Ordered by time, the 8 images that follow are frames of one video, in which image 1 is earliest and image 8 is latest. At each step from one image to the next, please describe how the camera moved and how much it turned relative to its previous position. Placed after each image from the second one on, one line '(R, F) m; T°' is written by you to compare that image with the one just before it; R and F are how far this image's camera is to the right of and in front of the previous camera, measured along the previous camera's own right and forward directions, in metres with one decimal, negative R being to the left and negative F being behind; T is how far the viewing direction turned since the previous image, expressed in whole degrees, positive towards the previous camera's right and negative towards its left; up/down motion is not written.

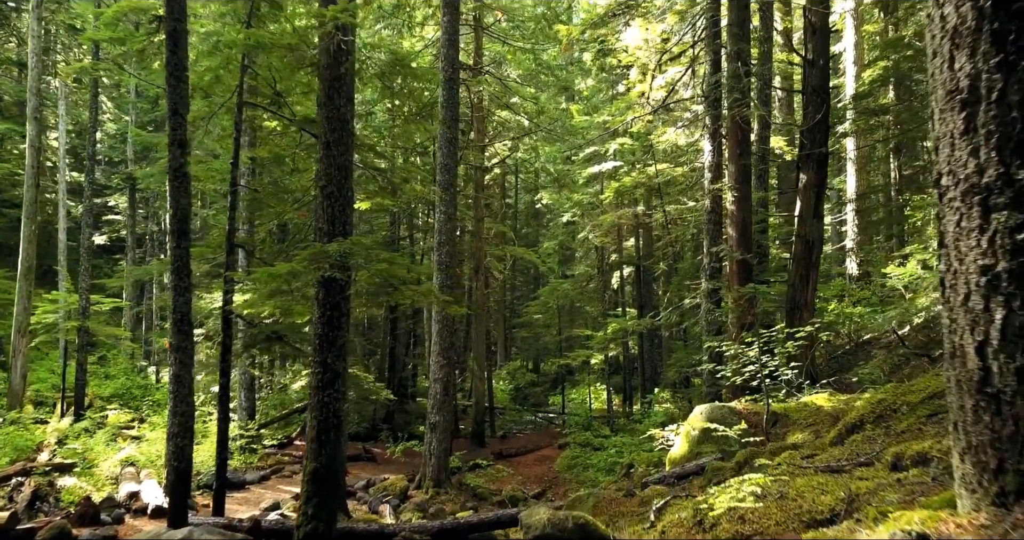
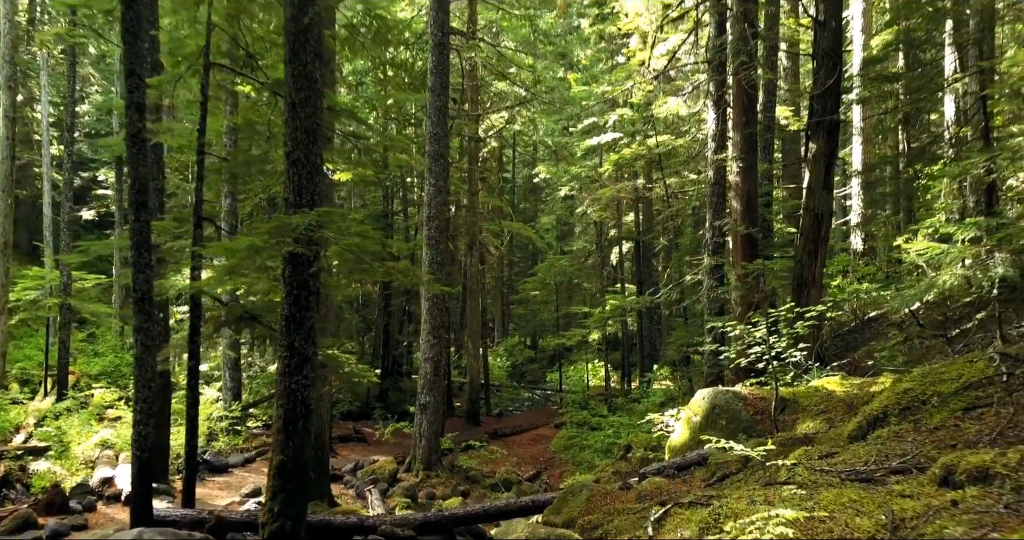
(+0.1, +0.5) m; 0°
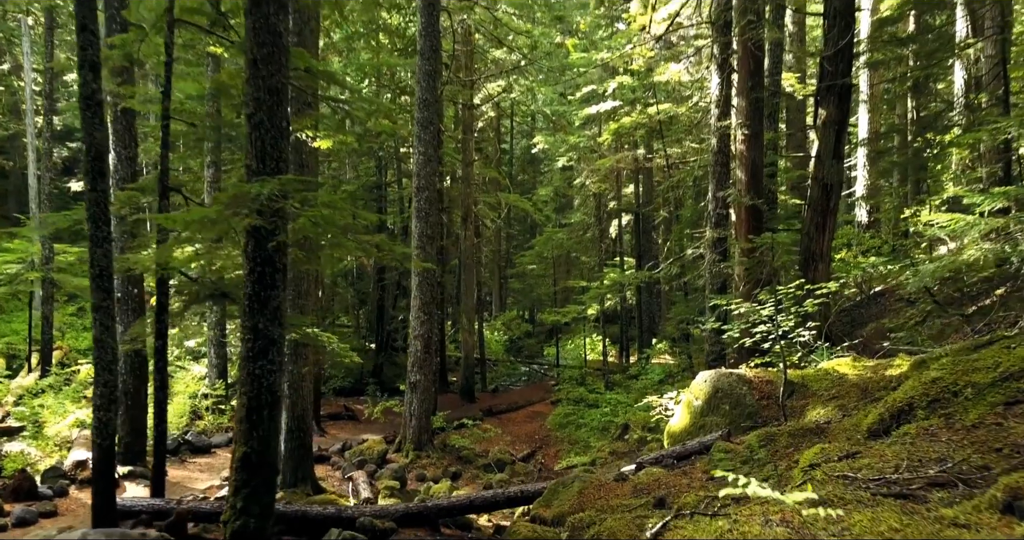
(+0.1, +0.5) m; 0°
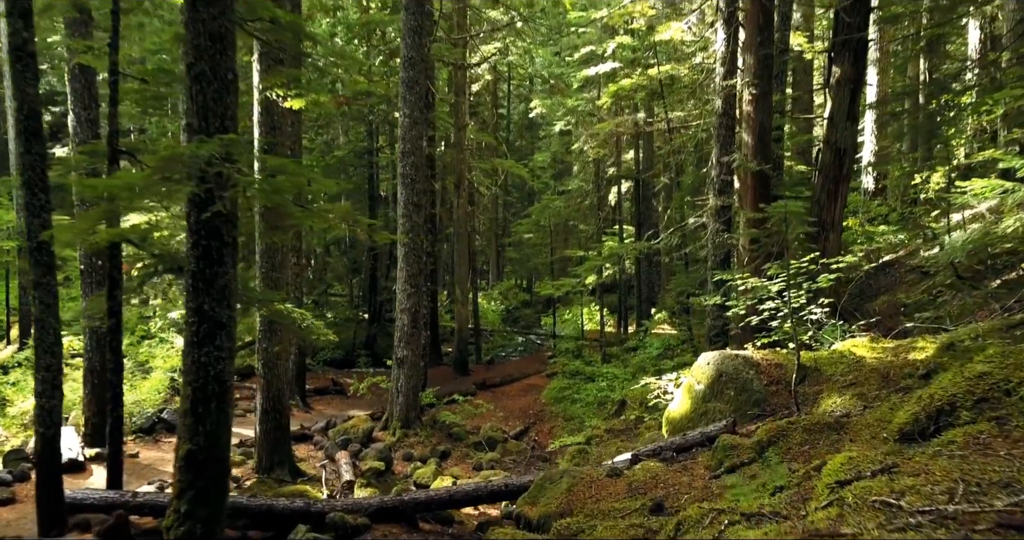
(+0.1, +0.6) m; 0°
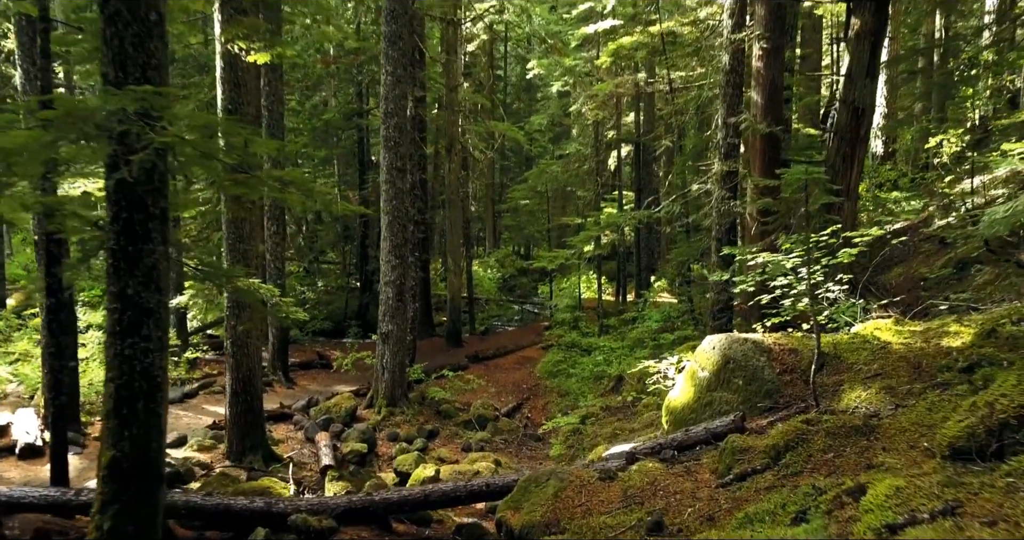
(+0.1, +0.6) m; 0°
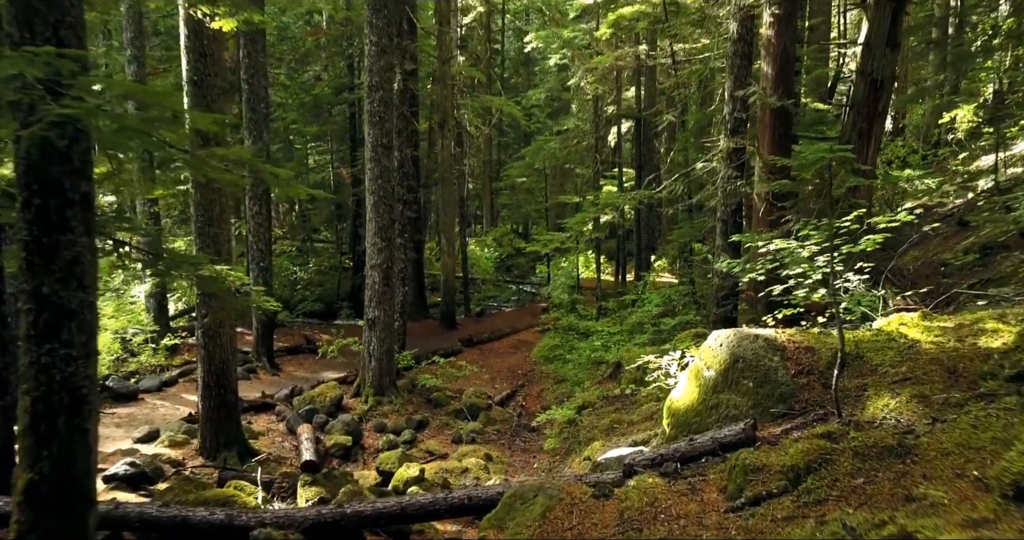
(+0.1, +0.5) m; 0°
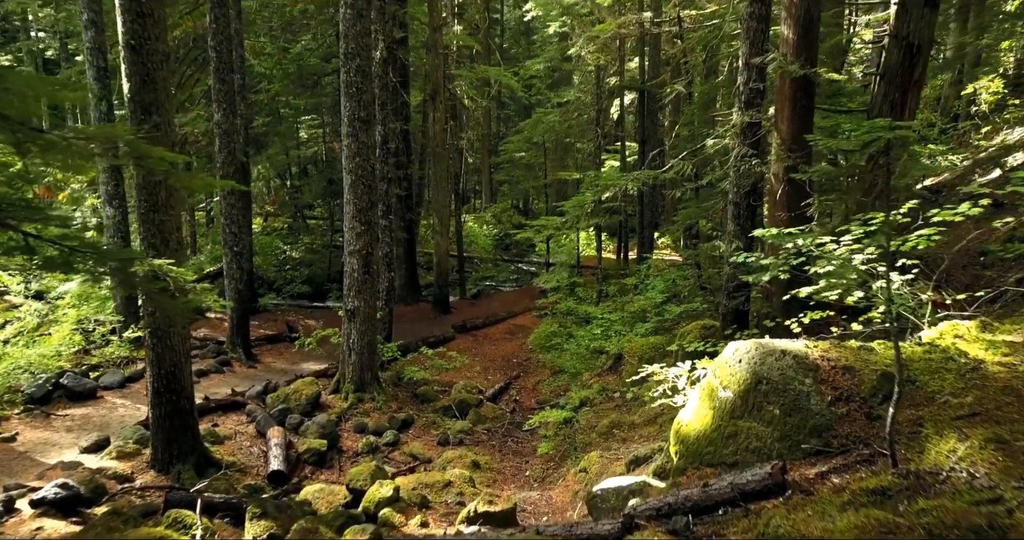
(+0.1, +0.8) m; 0°
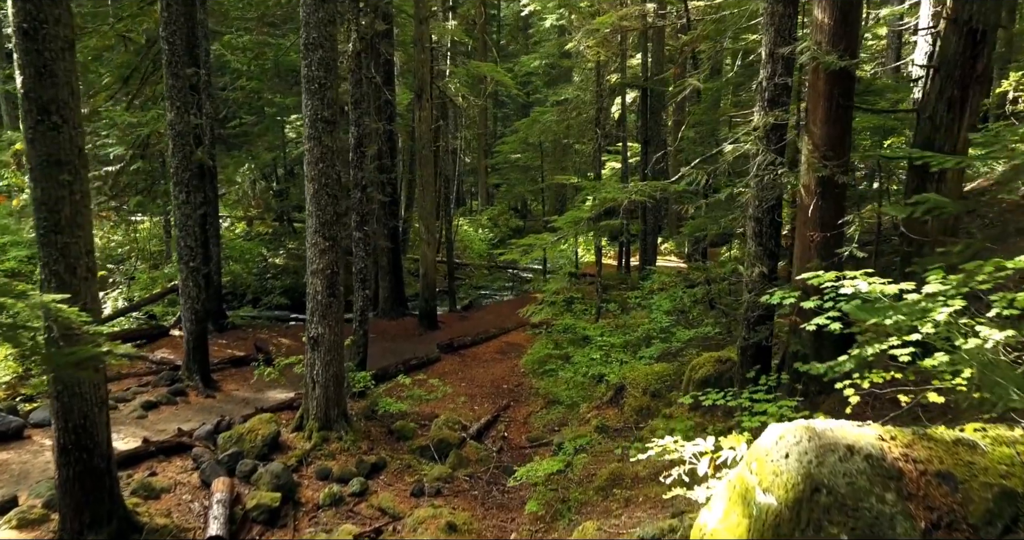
(+0.2, +1.1) m; 0°
